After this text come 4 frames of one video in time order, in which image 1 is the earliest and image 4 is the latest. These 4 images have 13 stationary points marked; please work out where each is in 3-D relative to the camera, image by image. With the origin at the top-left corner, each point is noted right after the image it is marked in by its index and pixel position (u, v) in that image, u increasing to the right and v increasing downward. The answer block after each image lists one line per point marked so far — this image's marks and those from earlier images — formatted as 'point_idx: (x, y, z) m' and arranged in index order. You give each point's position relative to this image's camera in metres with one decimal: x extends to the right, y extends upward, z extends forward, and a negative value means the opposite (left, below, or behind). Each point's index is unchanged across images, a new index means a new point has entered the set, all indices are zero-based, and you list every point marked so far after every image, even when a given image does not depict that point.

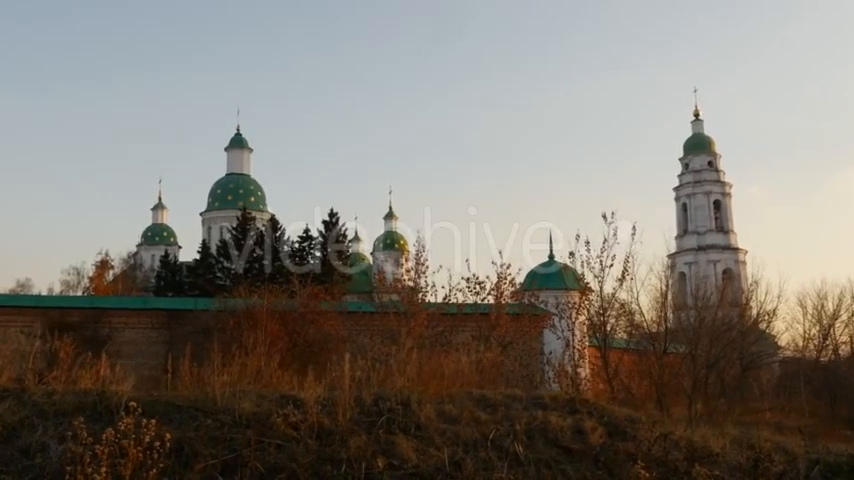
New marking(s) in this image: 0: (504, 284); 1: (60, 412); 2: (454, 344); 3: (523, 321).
0: (+1.6, -0.9, +17.6) m
1: (-2.5, -1.1, +5.7) m
2: (+0.5, -2.1, +17.2) m
3: (+2.0, -1.7, +18.0) m
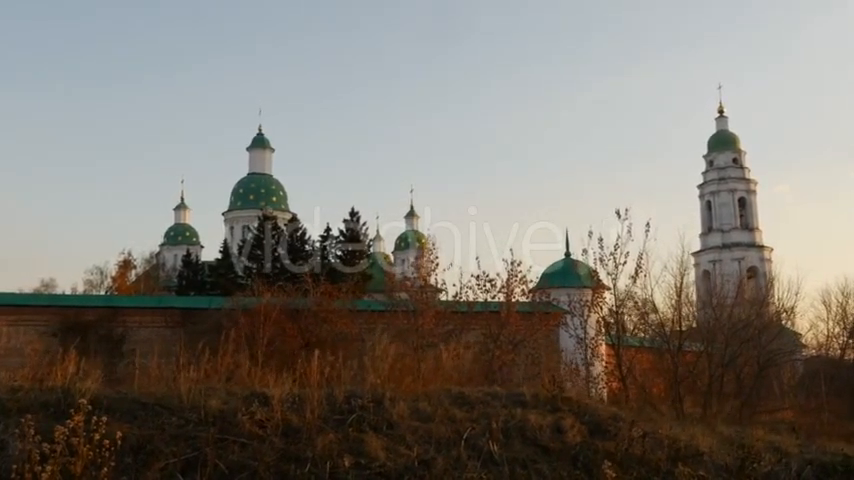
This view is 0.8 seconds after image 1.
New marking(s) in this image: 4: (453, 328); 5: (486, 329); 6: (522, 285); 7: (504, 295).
0: (+1.8, -0.9, +17.4) m
1: (-2.6, -1.1, +5.6) m
2: (+0.7, -2.0, +17.0) m
3: (+2.2, -1.6, +17.8) m
4: (+0.6, -1.8, +17.5) m
5: (+1.2, -1.8, +17.4) m
6: (+1.9, -0.9, +17.5) m
7: (+1.5, -1.1, +17.5) m
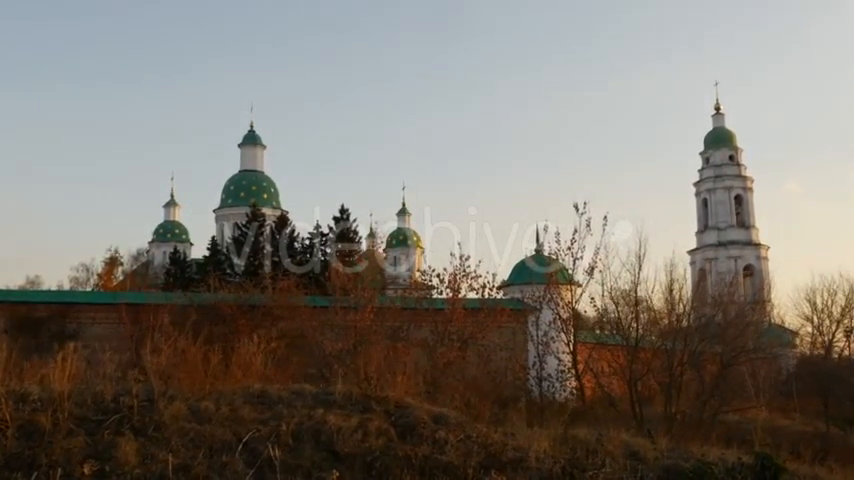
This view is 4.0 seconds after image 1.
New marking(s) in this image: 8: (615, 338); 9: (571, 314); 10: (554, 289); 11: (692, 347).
0: (+0.7, -0.7, +16.9) m
1: (-3.7, -1.0, +5.1) m
2: (-0.3, -1.9, +16.5) m
3: (+1.1, -1.5, +17.3) m
4: (-0.5, -1.7, +17.0) m
5: (+0.1, -1.7, +16.9) m
6: (+0.8, -0.8, +17.0) m
7: (+0.5, -1.0, +17.0) m
8: (+4.3, -2.3, +19.7) m
9: (+2.9, -1.5, +17.3) m
10: (+2.6, -1.0, +17.9) m
11: (+6.1, -2.6, +19.8) m
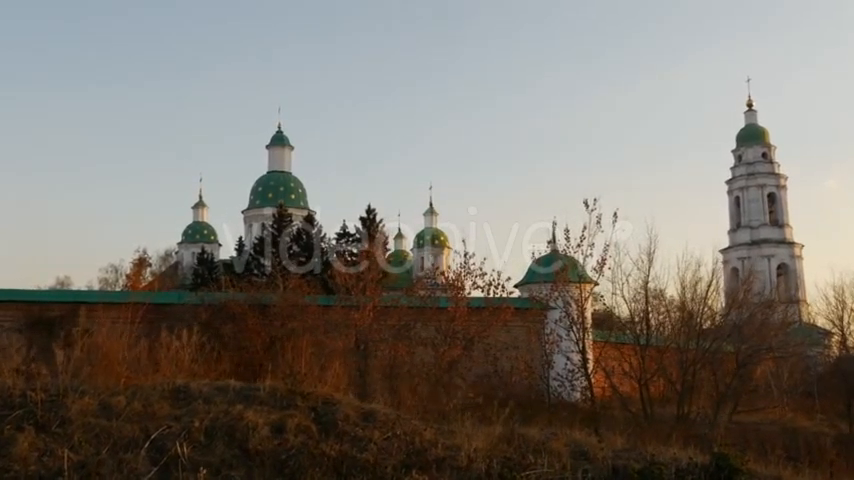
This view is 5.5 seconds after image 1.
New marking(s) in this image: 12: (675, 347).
0: (+0.8, -0.7, +16.7) m
1: (-4.1, -1.0, +5.1) m
2: (-0.3, -1.9, +16.3) m
3: (+1.2, -1.4, +17.0) m
4: (-0.4, -1.6, +16.8) m
5: (+0.2, -1.7, +16.7) m
6: (+0.9, -0.7, +16.8) m
7: (+0.6, -1.0, +16.8) m
8: (+4.5, -2.2, +19.3) m
9: (+3.0, -1.4, +17.0) m
10: (+2.8, -1.0, +17.6) m
11: (+6.3, -2.5, +19.3) m
12: (+5.6, -2.4, +19.3) m
